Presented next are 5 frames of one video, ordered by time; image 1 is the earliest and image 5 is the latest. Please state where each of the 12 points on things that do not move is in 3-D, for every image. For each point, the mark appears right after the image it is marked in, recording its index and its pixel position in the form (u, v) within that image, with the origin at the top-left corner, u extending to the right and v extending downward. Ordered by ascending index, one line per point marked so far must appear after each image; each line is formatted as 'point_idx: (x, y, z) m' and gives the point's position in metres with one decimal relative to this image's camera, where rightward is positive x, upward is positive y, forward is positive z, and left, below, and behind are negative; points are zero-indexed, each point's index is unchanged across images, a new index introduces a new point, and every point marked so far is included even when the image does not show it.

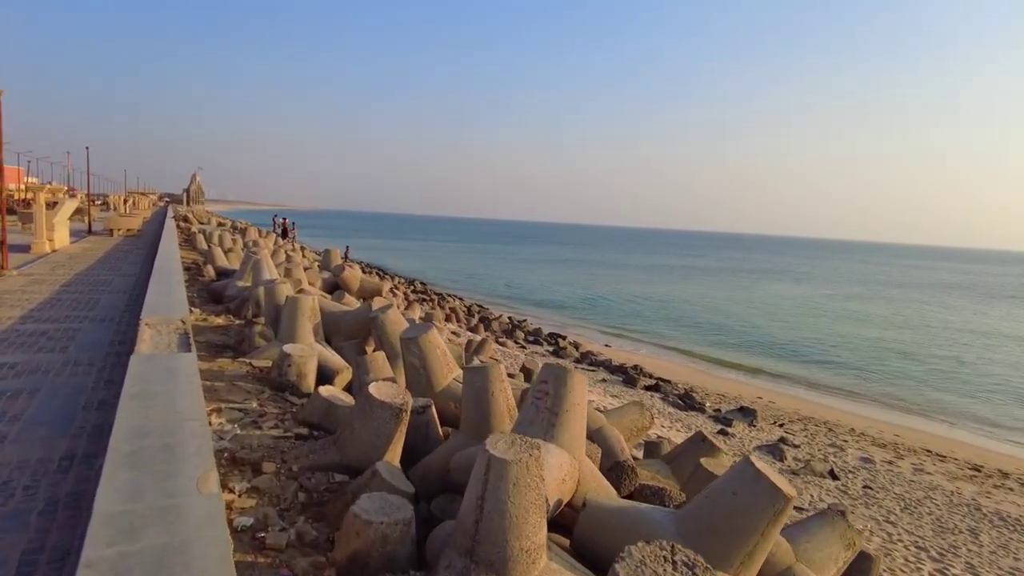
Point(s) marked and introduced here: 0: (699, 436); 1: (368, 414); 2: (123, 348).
0: (+1.6, -1.2, +5.5) m
1: (-0.8, -0.7, +3.6) m
2: (-2.9, -0.5, +5.0) m
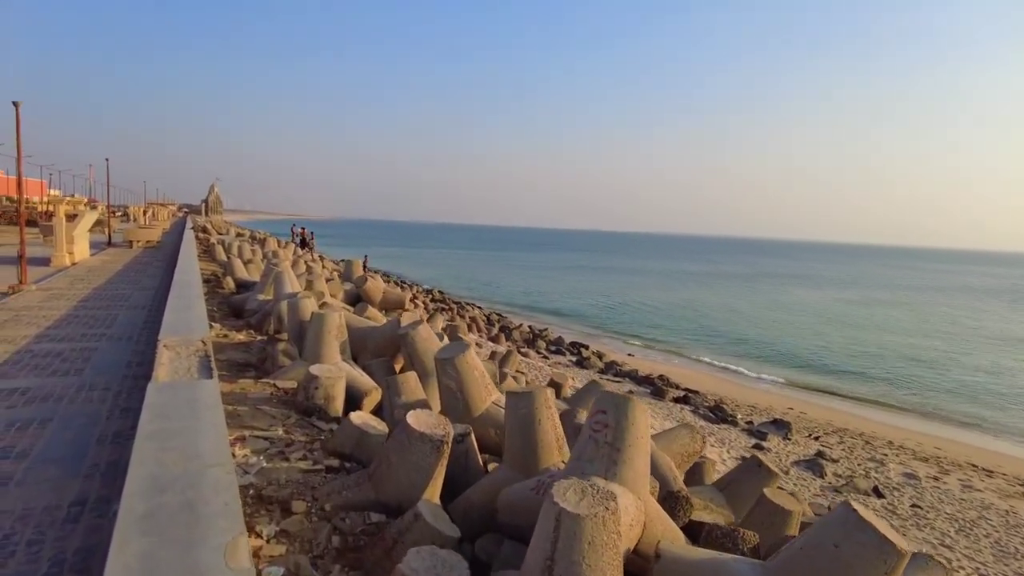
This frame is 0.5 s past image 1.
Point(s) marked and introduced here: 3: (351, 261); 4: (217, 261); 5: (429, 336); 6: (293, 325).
0: (+1.9, -1.3, +5.1) m
1: (-0.5, -0.8, +3.3) m
2: (-2.6, -0.6, +4.8) m
3: (-2.9, +0.5, +12.2) m
4: (-7.0, +0.7, +15.8) m
5: (-0.7, -0.4, +5.5) m
6: (-2.1, -0.3, +6.3) m
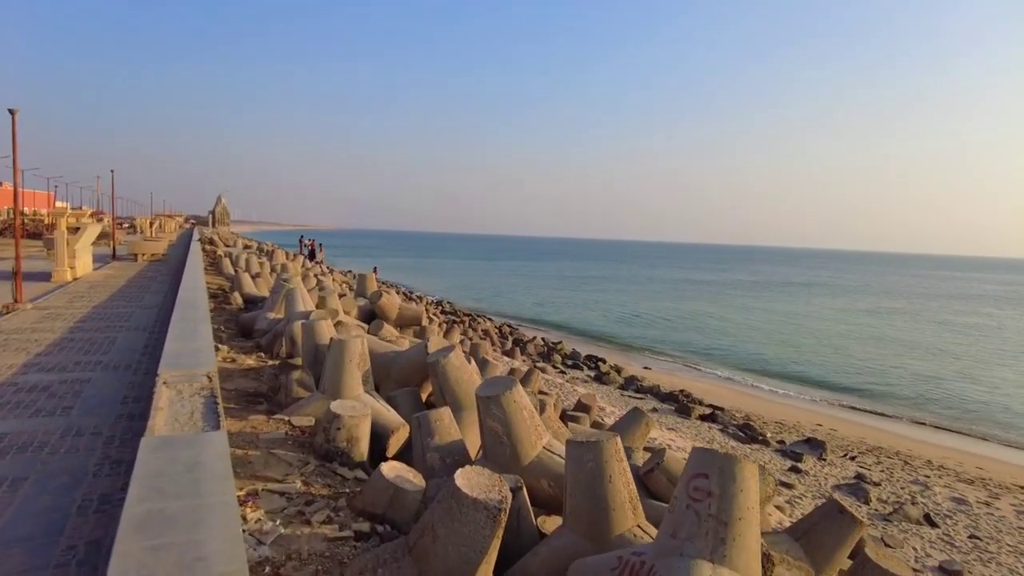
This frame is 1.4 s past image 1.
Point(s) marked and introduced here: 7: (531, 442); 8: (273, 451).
0: (+2.2, -1.5, +4.5) m
1: (-0.2, -0.9, +2.7) m
2: (-2.3, -0.7, +4.2) m
3: (-2.6, +0.2, +11.6) m
4: (-6.6, +0.3, +15.3) m
5: (-0.4, -0.6, +4.9) m
6: (-1.8, -0.5, +5.7) m
7: (+0.1, -0.9, +3.7) m
8: (-1.4, -1.0, +4.0) m
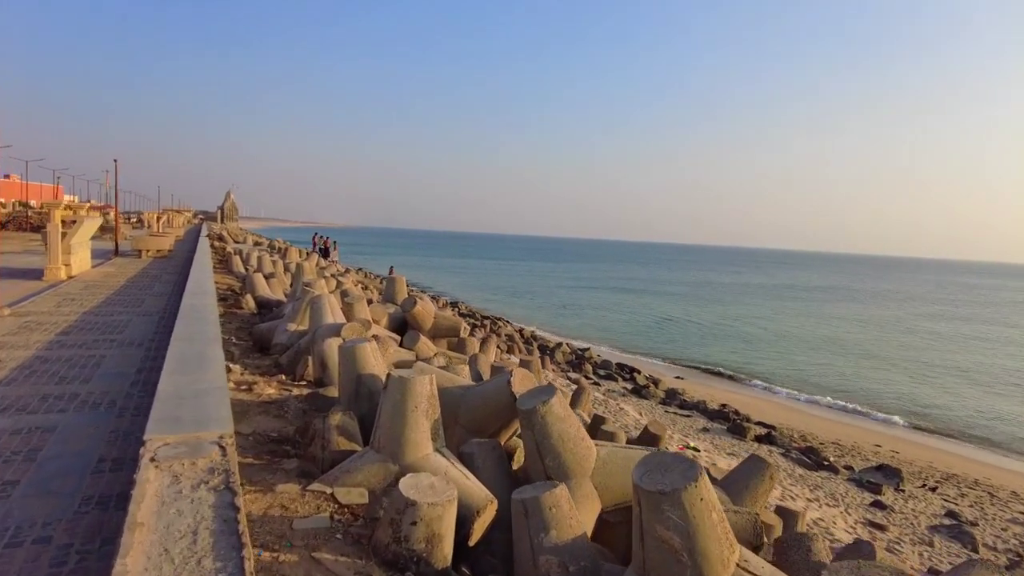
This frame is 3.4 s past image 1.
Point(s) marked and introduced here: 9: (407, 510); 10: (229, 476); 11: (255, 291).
0: (+2.8, -1.6, +3.1) m
1: (+0.4, -1.0, +1.3) m
2: (-1.7, -0.8, +2.8) m
3: (-1.8, +0.2, +10.3) m
4: (-5.8, +0.3, +14.0) m
5: (+0.3, -0.7, +3.6) m
6: (-1.1, -0.6, +4.4) m
7: (+0.8, -1.0, +2.4) m
8: (-0.8, -1.1, +2.7) m
9: (-0.4, -0.9, +2.7) m
10: (-1.0, -0.6, +2.3) m
11: (-4.1, 0.0, +10.7) m
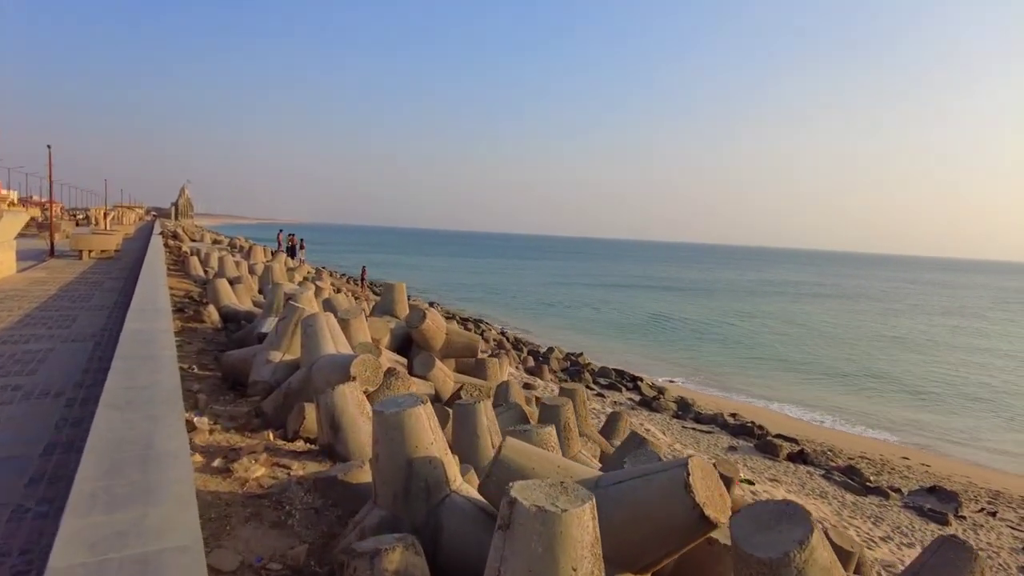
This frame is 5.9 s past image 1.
0: (+3.5, -1.7, +1.7) m
1: (+1.2, -1.2, -0.2) m
2: (-1.0, -1.0, +1.1) m
3: (-1.6, +0.1, +8.5) m
4: (-5.8, +0.2, +12.0) m
5: (+0.9, -0.8, +1.9) m
6: (-0.5, -0.7, +2.7) m
7: (+1.5, -1.1, +0.8) m
8: (-0.1, -1.2, +1.0) m
9: (+0.3, -1.0, +1.1) m
10: (-0.3, -0.8, +0.6) m
11: (-3.9, -0.2, +8.8) m
